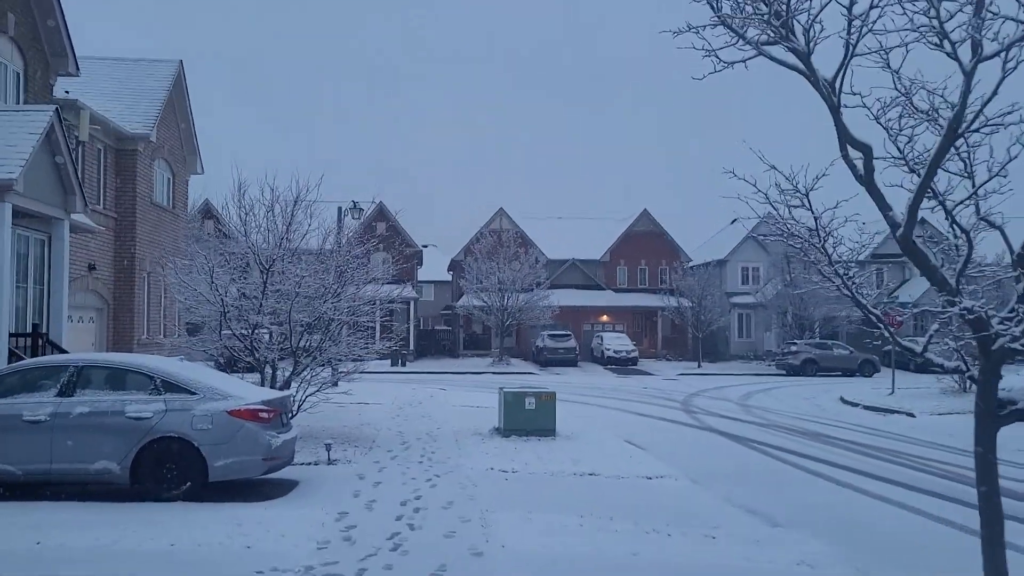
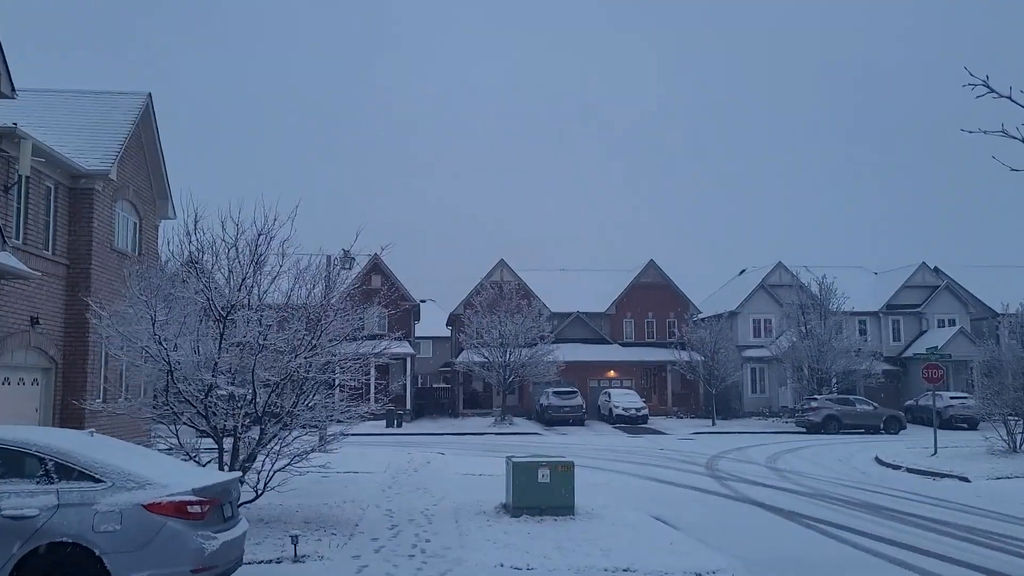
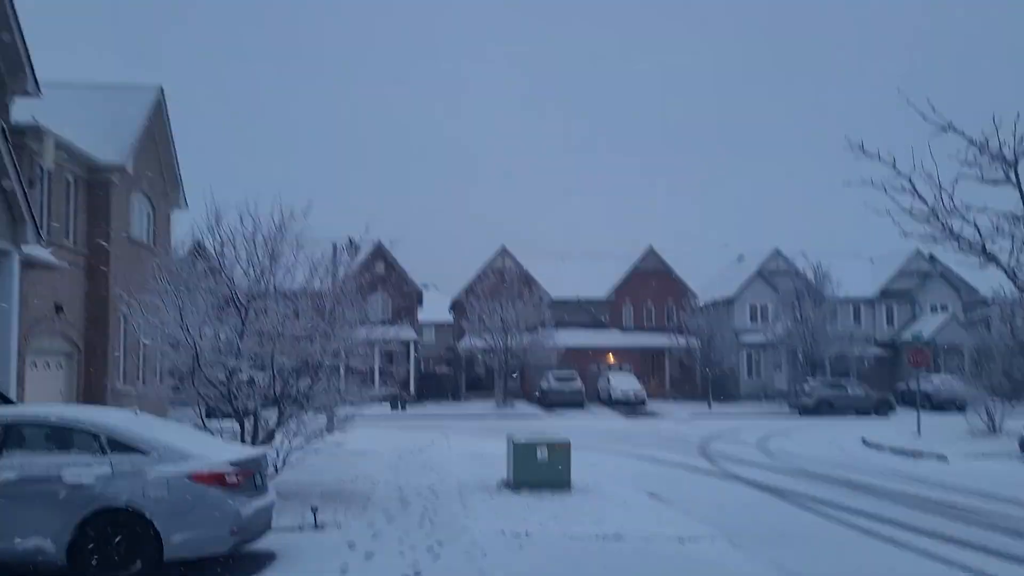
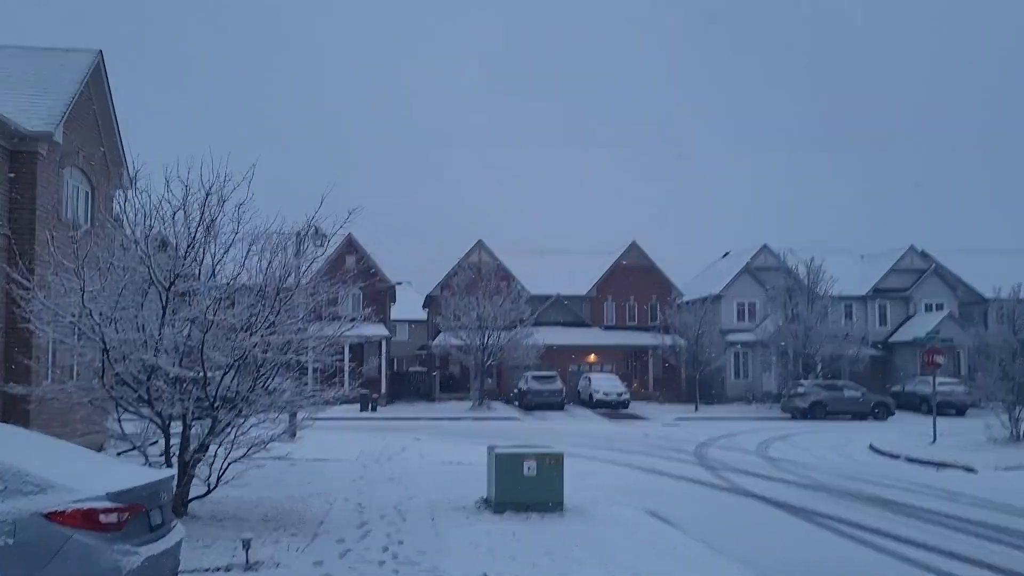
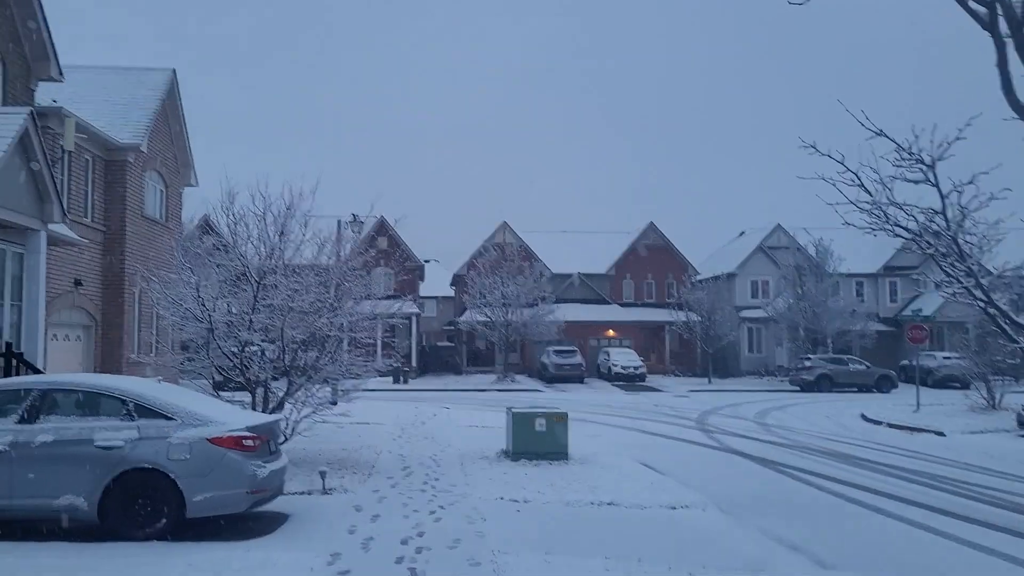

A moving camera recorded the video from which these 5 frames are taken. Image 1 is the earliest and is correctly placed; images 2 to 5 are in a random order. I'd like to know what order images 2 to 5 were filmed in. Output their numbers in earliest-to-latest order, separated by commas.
5, 3, 2, 4
